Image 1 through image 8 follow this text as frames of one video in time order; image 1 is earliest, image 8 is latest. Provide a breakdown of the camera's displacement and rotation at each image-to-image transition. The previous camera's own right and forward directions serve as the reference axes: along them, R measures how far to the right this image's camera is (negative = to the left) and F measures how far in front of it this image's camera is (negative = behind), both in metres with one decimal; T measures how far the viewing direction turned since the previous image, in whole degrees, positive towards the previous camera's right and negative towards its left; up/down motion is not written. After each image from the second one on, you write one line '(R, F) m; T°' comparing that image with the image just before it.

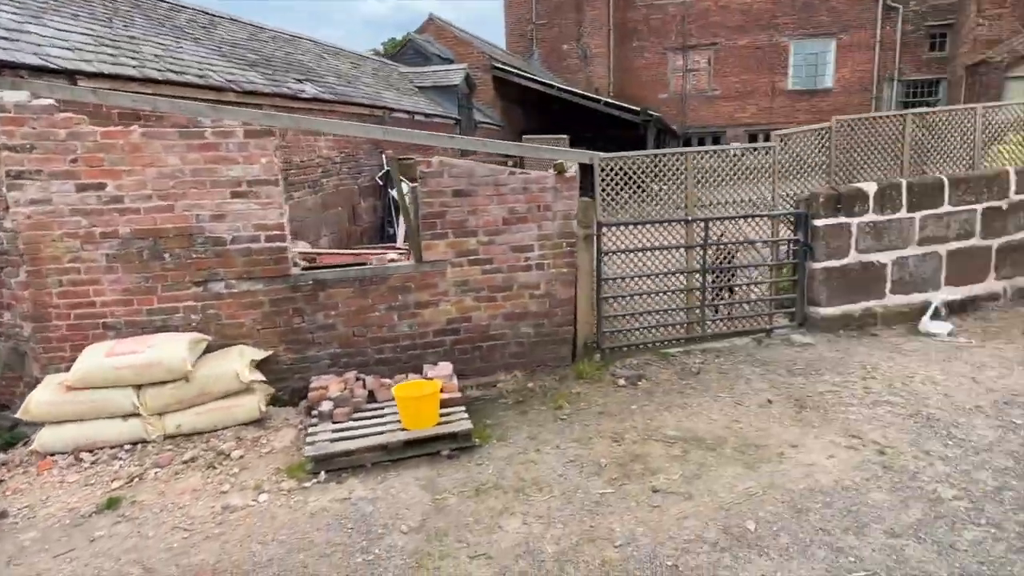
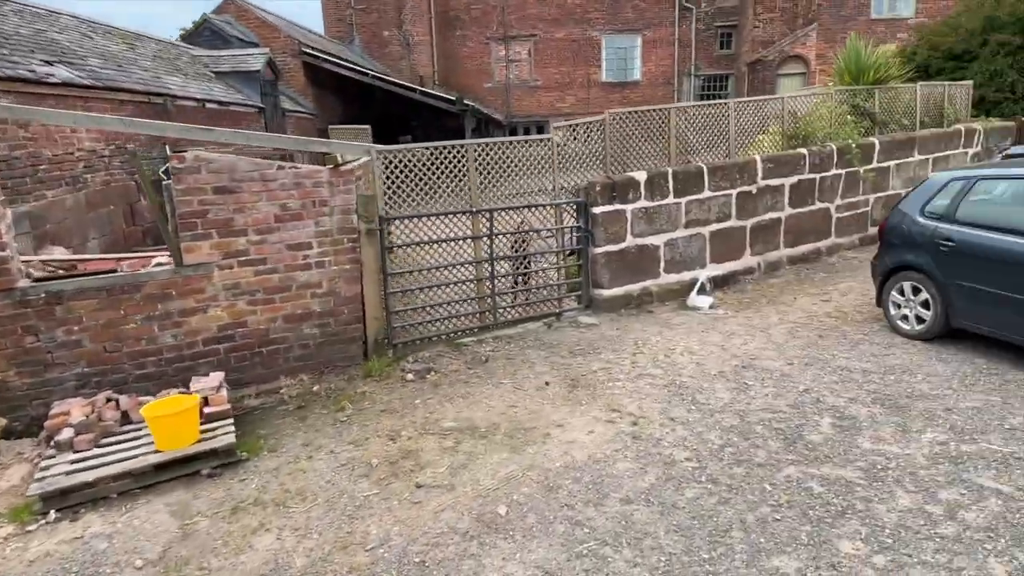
(+0.5, 0.0) m; +13°
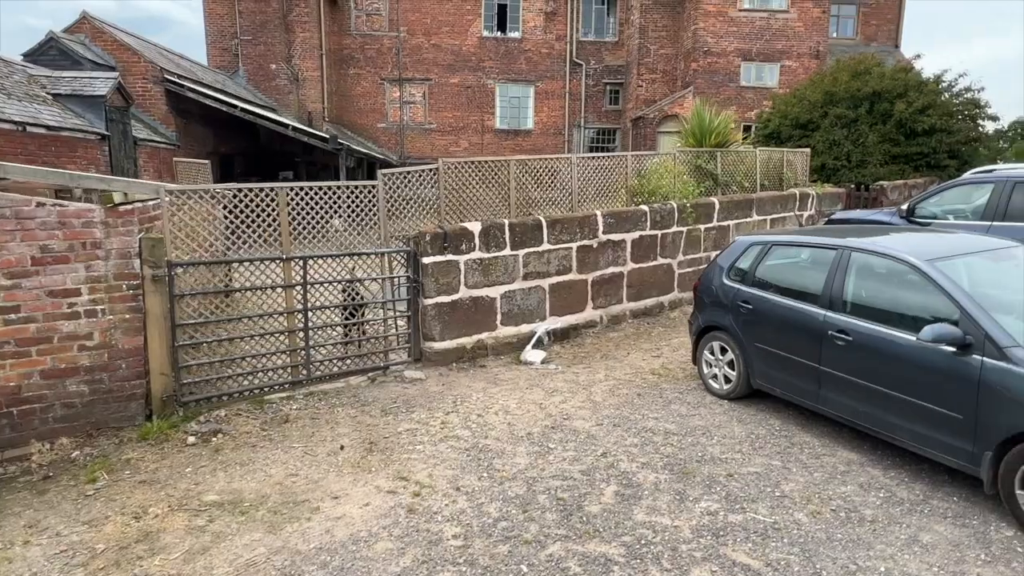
(+0.8, +0.2) m; +8°
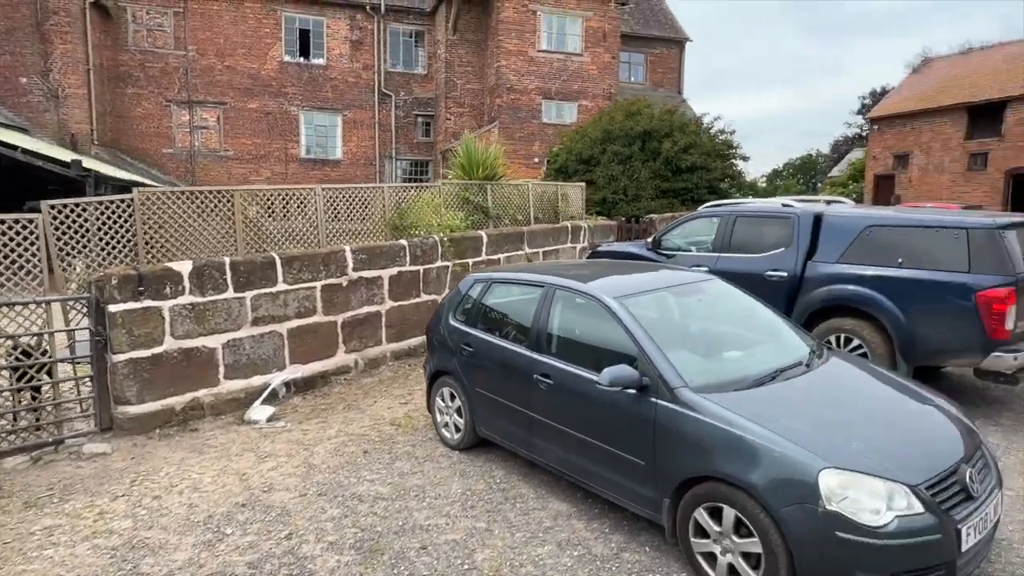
(+1.0, +0.4) m; +14°
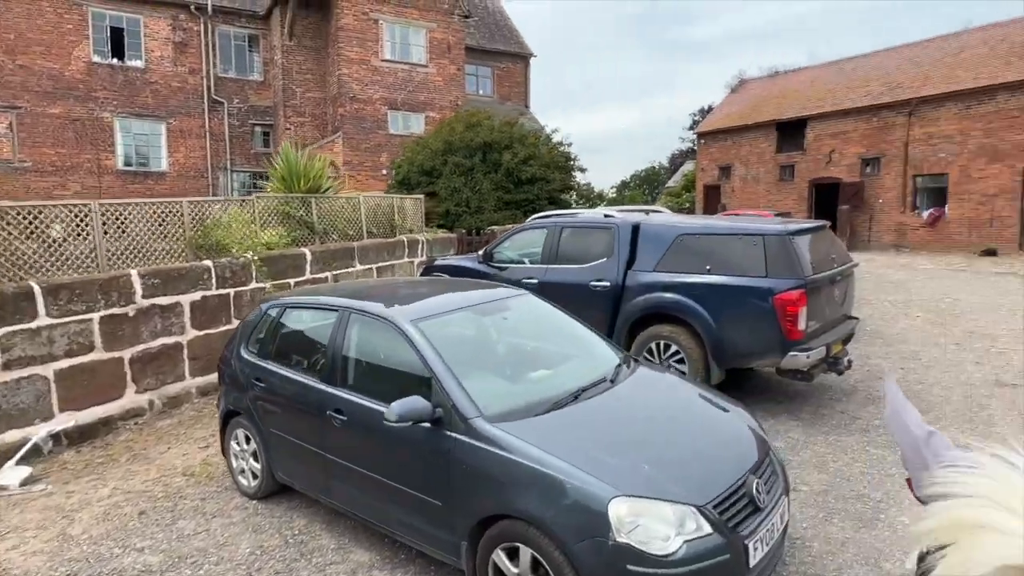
(+0.4, +0.3) m; +12°
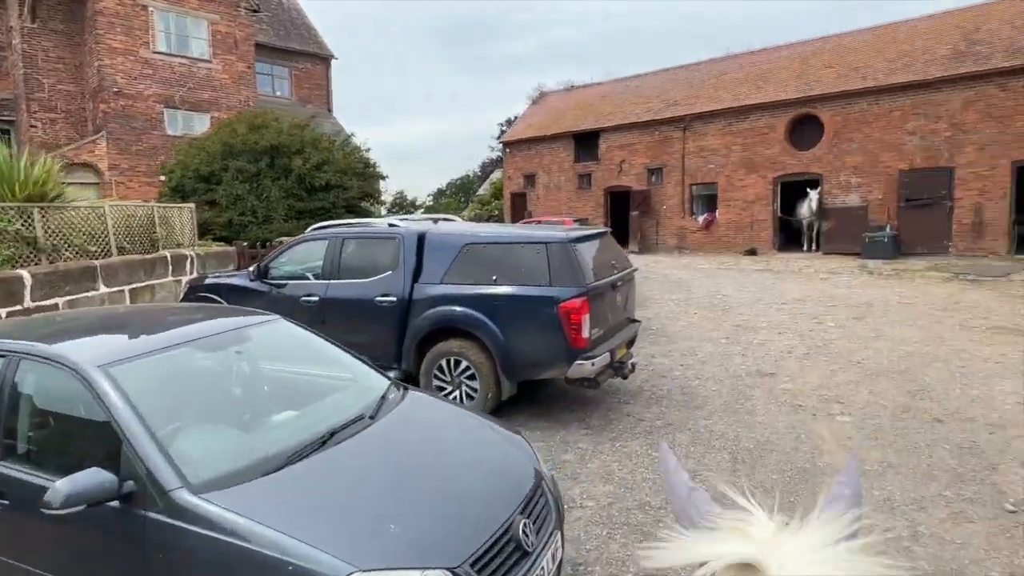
(+0.4, +0.4) m; +16°
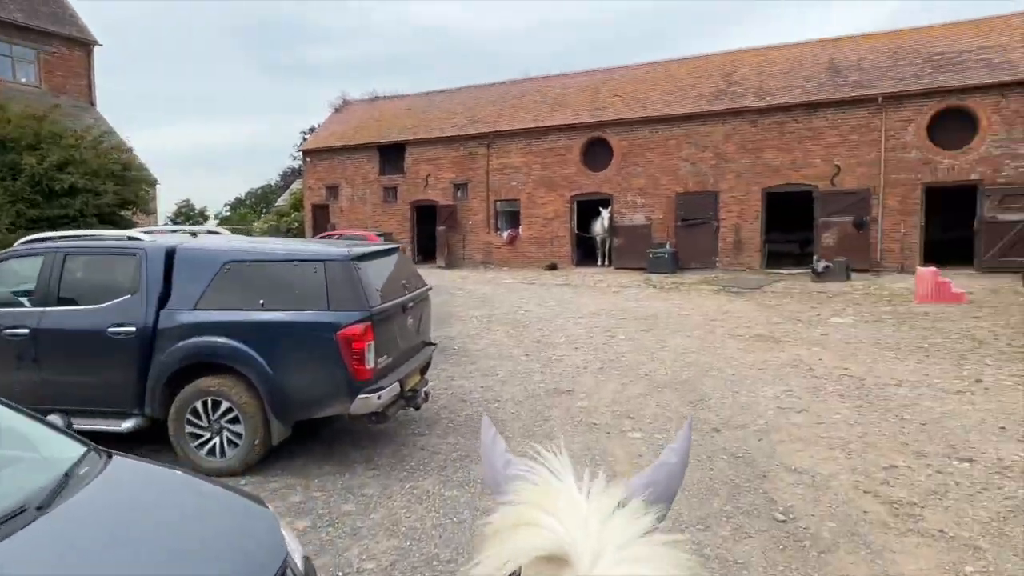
(+0.2, +0.4) m; +17°
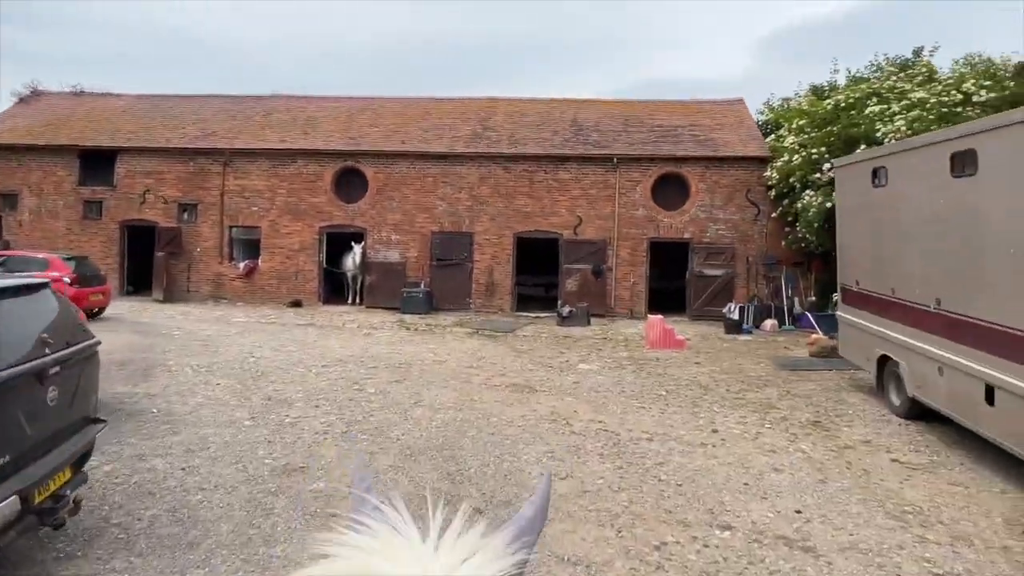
(+0.2, +1.0) m; +22°
